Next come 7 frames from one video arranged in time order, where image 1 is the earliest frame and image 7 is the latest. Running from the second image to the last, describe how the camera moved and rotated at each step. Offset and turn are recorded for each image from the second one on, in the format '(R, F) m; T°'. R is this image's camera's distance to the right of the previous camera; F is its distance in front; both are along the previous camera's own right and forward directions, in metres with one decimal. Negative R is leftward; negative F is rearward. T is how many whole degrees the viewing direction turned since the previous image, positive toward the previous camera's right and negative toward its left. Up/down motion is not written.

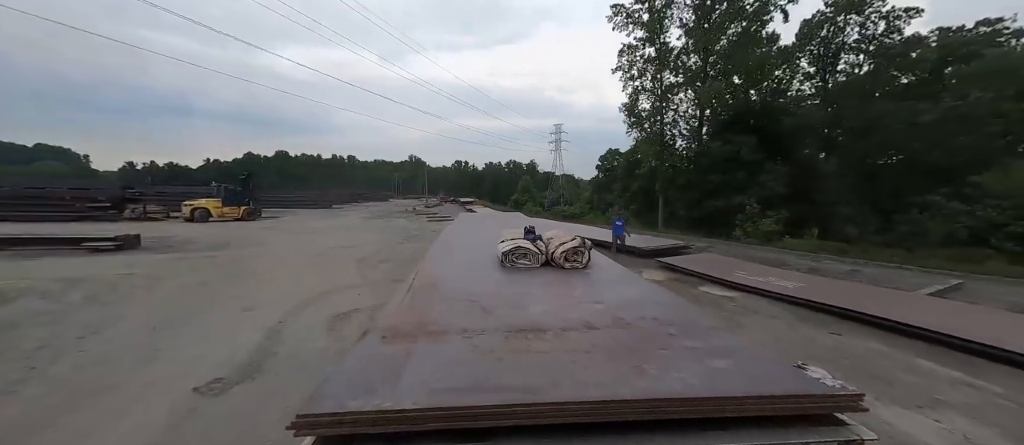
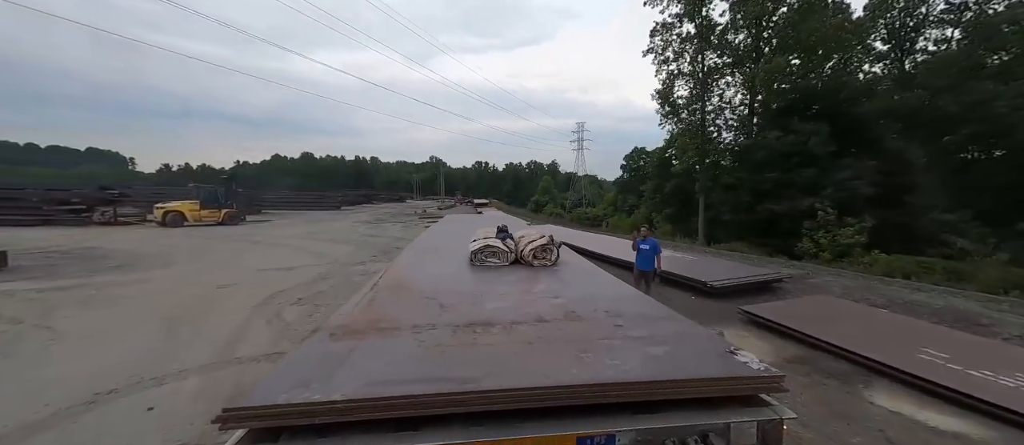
(+0.6, 0.0) m; -3°
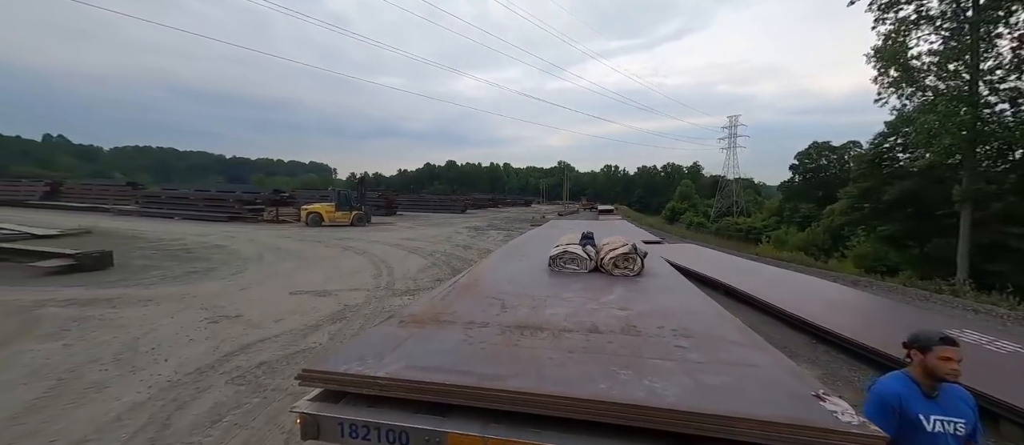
(+0.6, +0.1) m; -20°
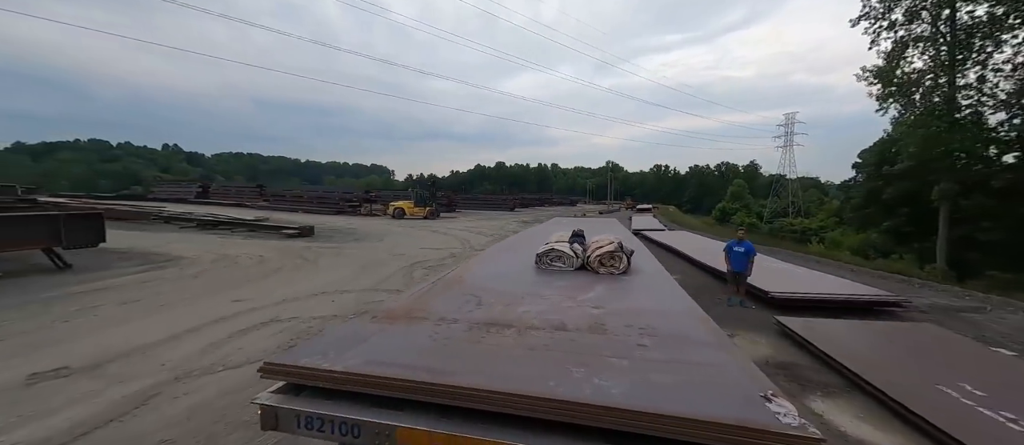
(+0.6, 0.0) m; -8°
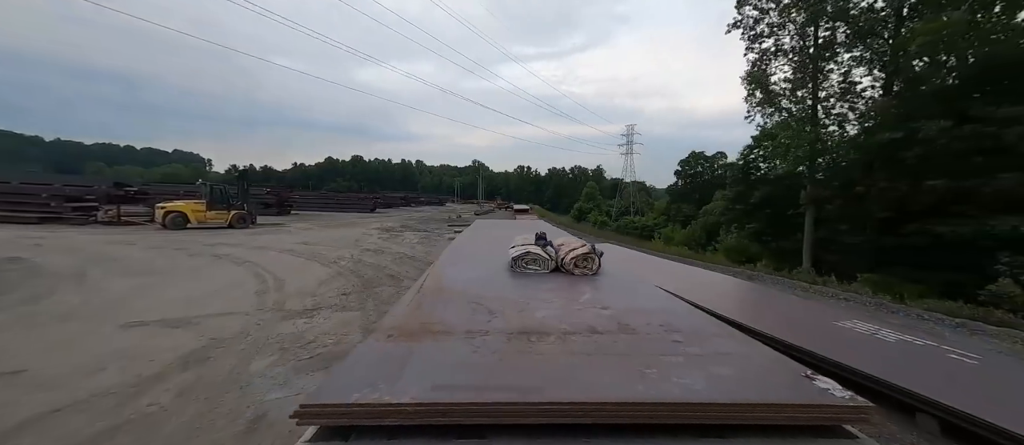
(-1.2, +0.3) m; +22°
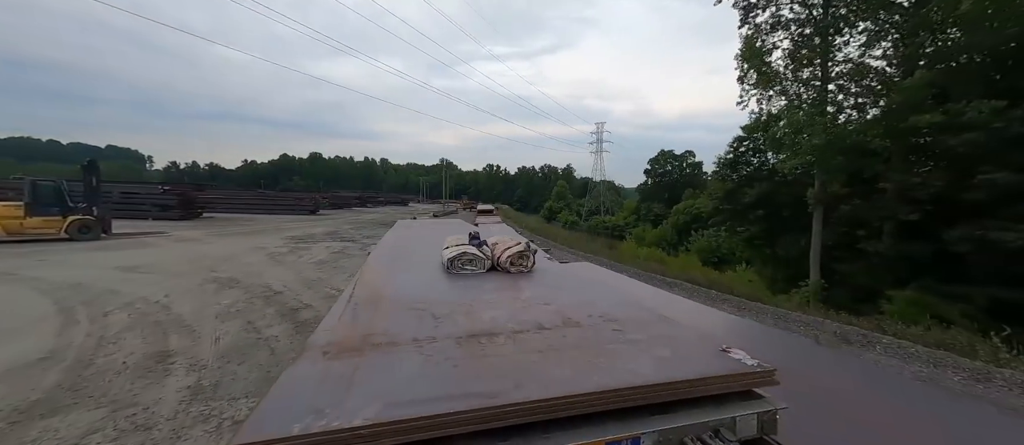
(+0.1, +0.1) m; +5°
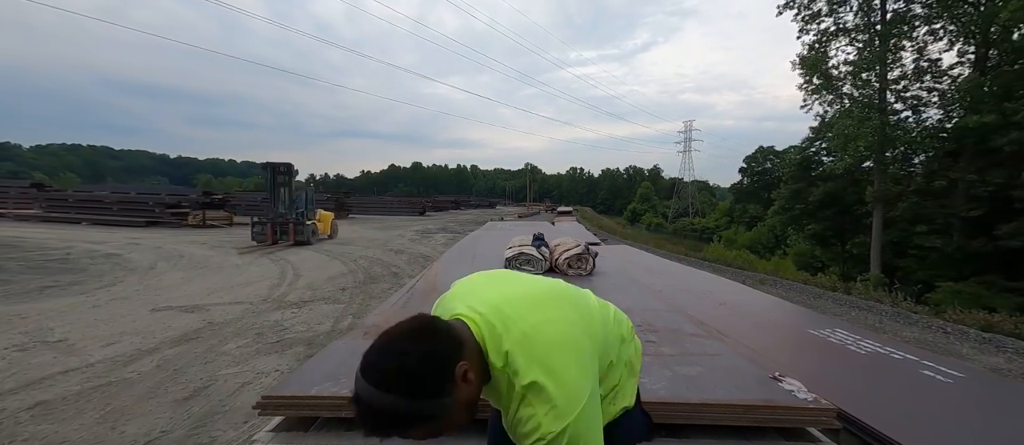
(+0.5, -0.1) m; -14°
